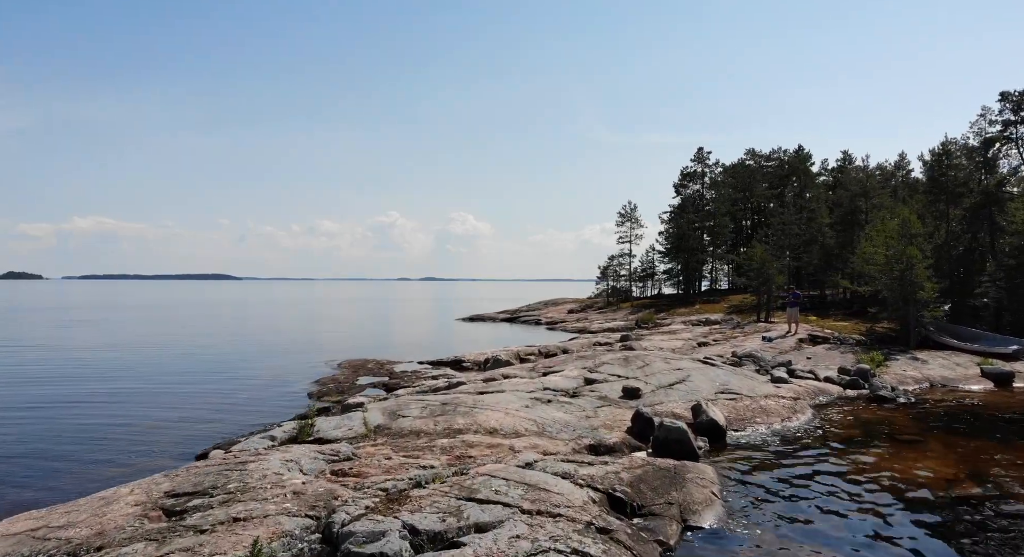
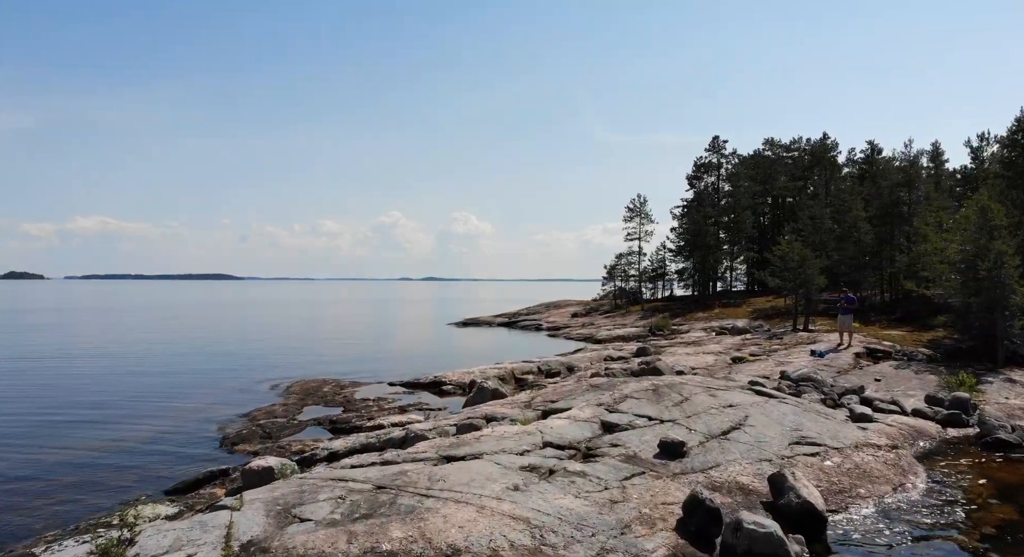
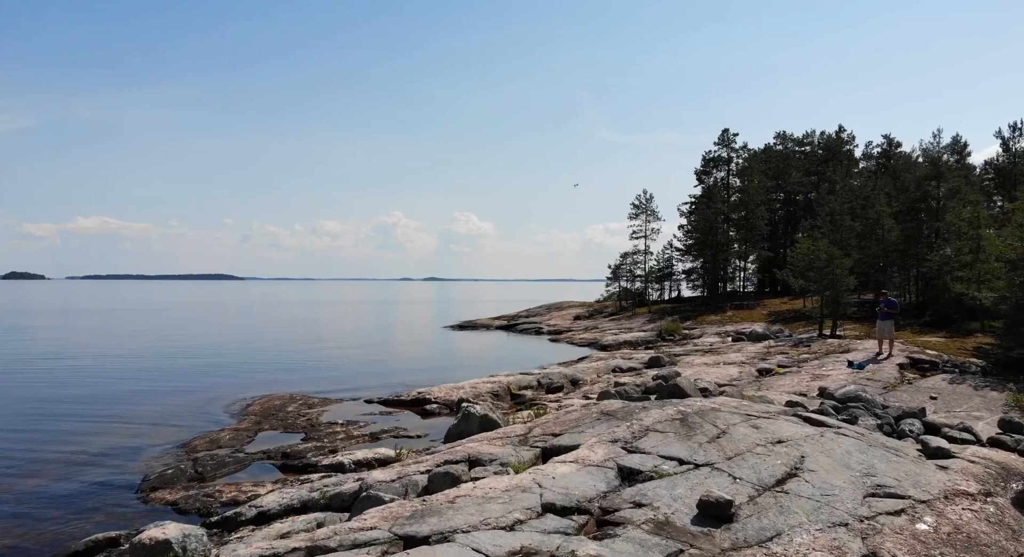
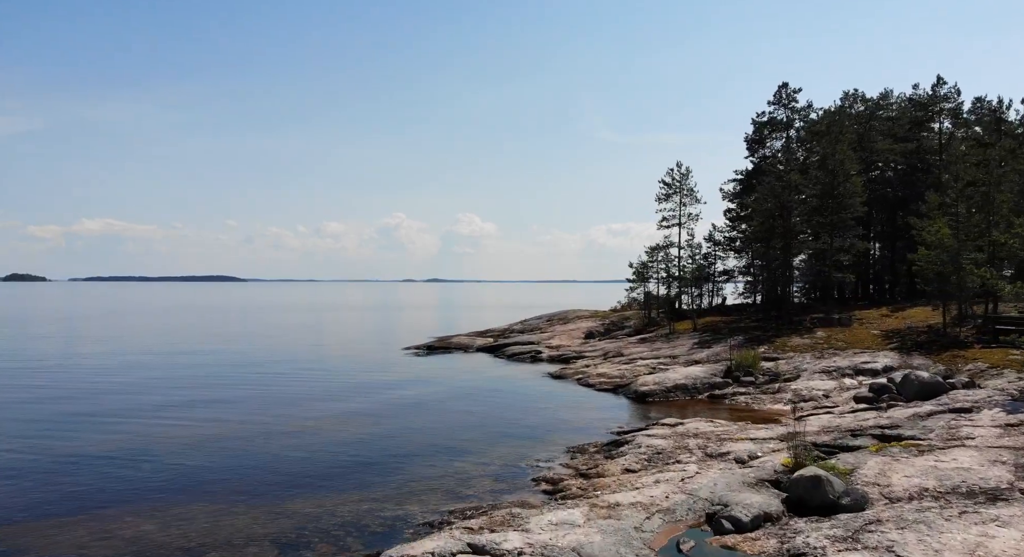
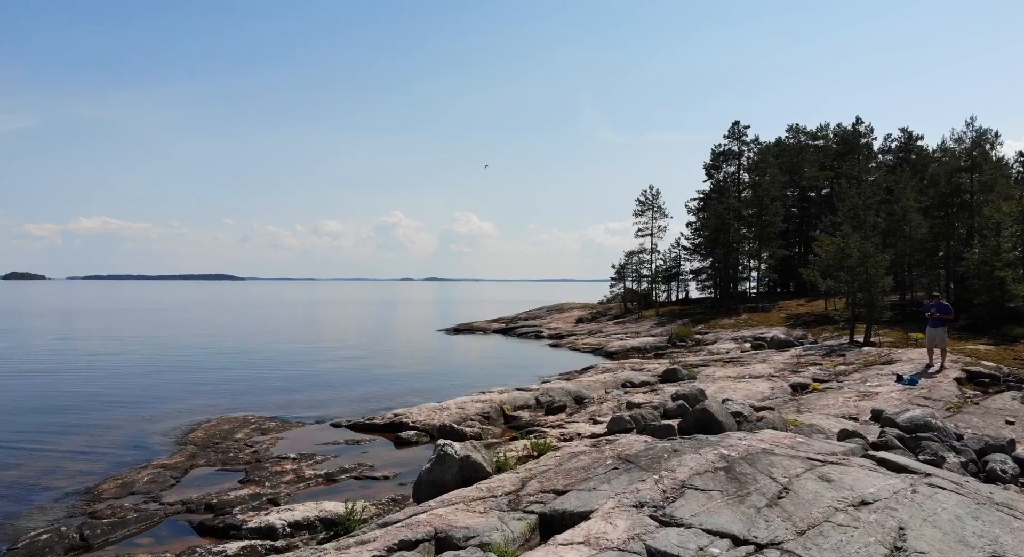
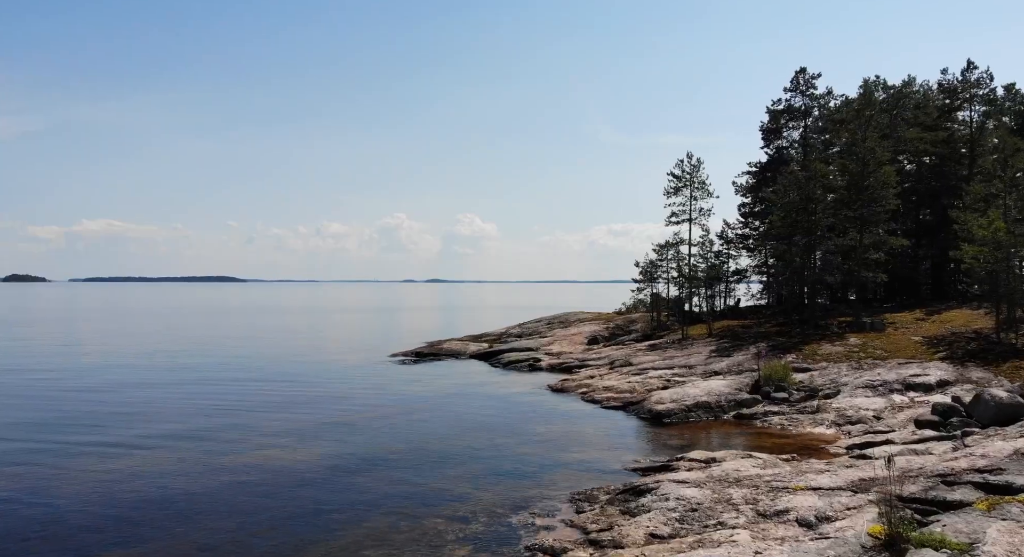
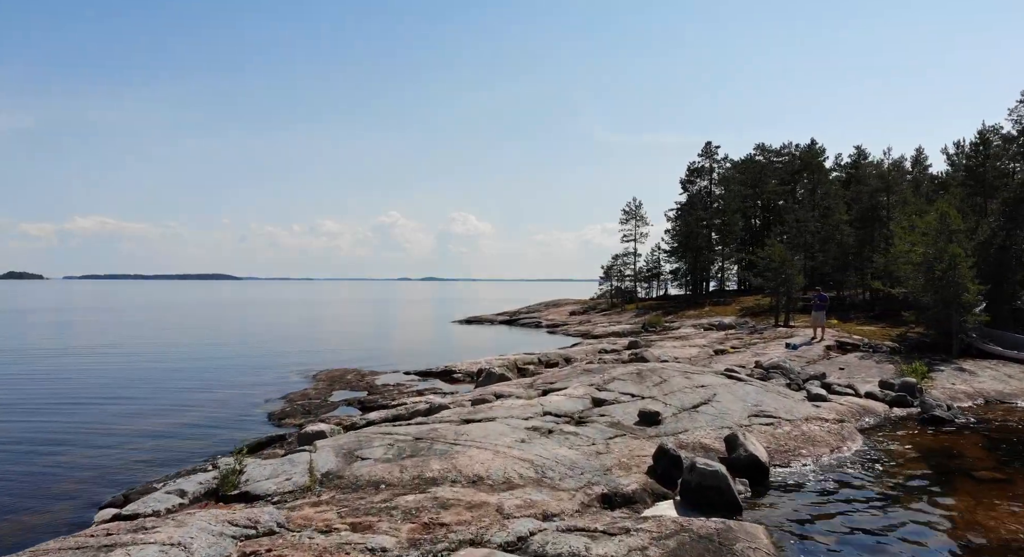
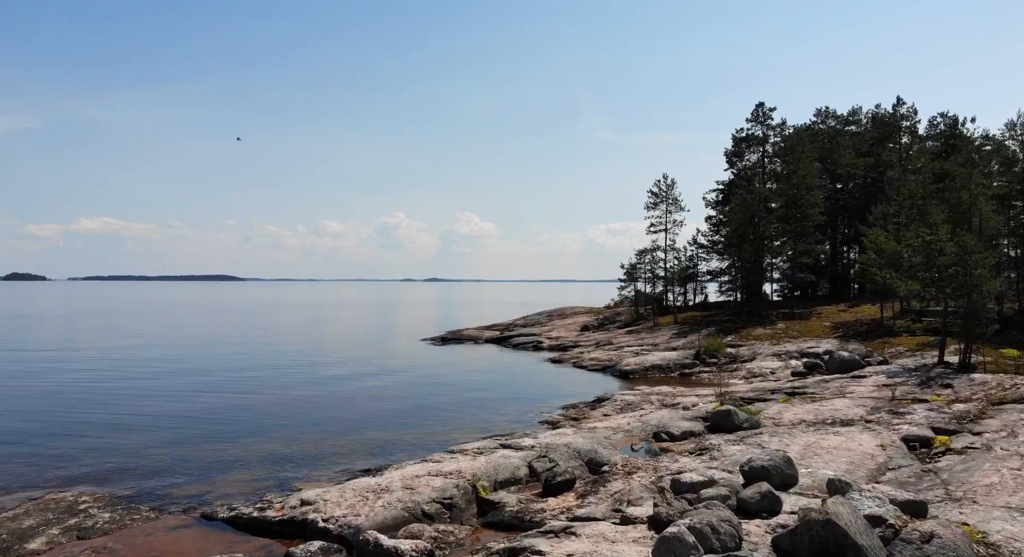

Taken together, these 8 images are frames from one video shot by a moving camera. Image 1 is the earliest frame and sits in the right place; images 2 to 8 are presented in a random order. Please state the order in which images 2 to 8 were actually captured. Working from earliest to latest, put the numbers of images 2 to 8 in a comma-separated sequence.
7, 2, 3, 5, 8, 4, 6
